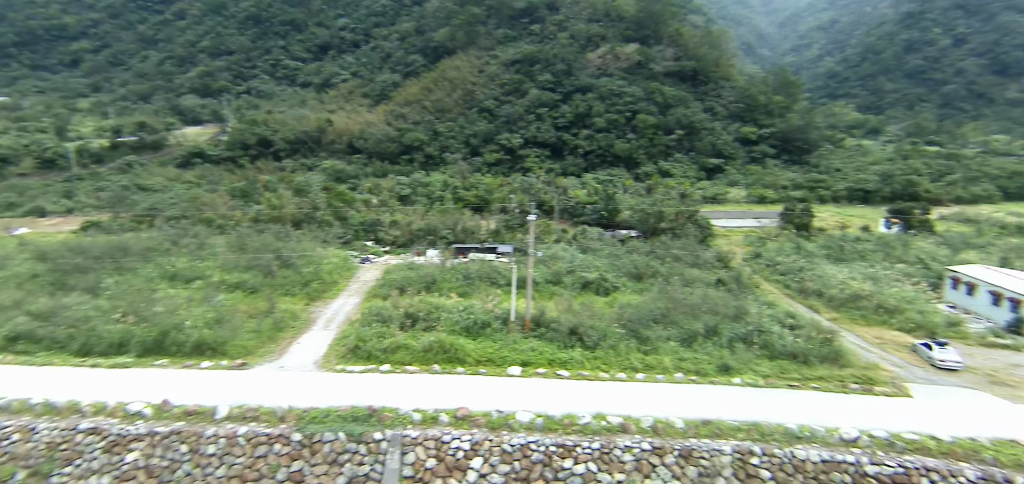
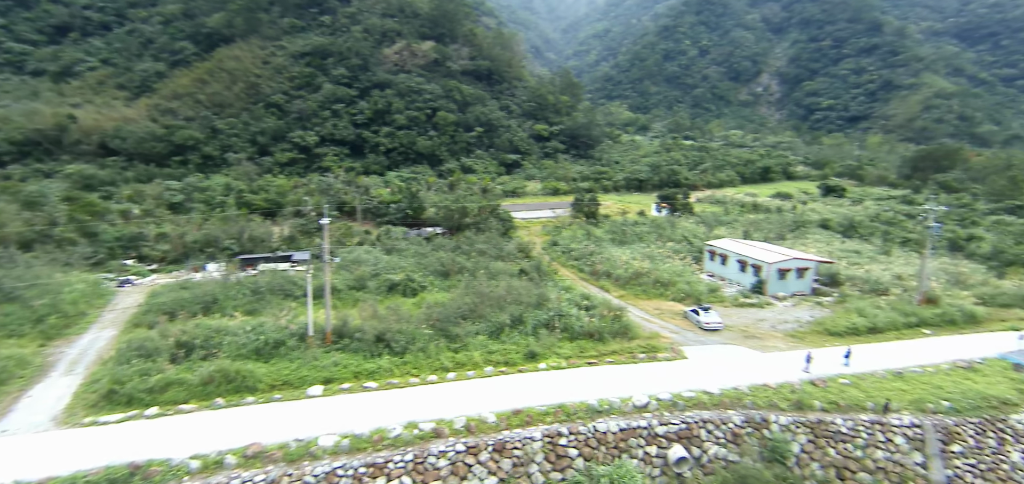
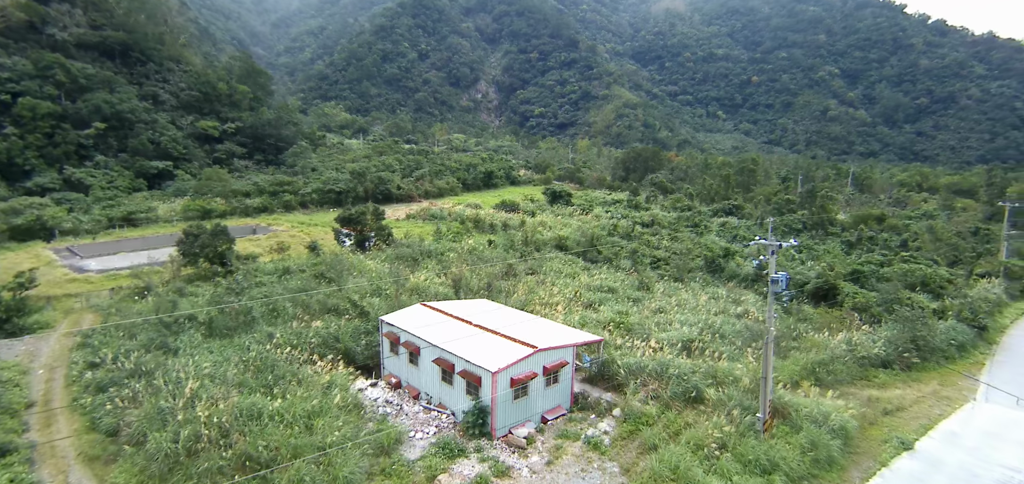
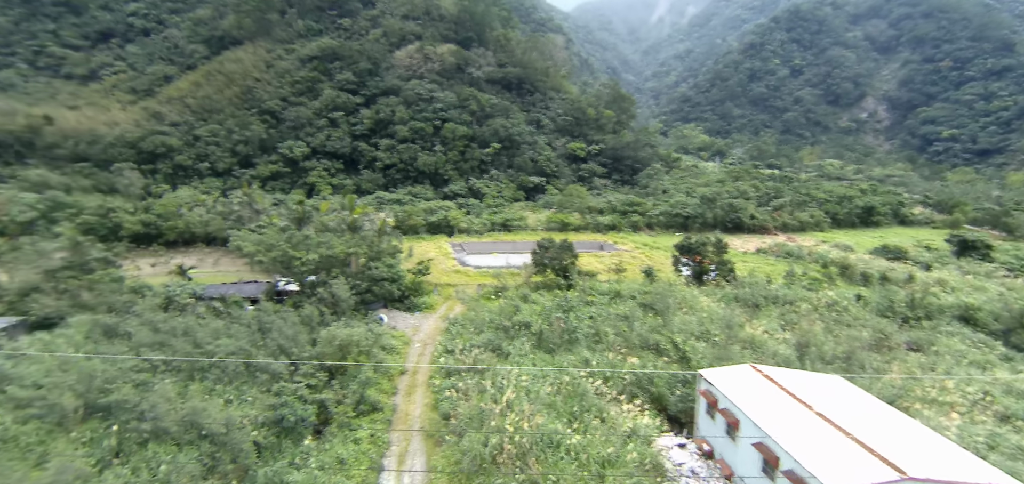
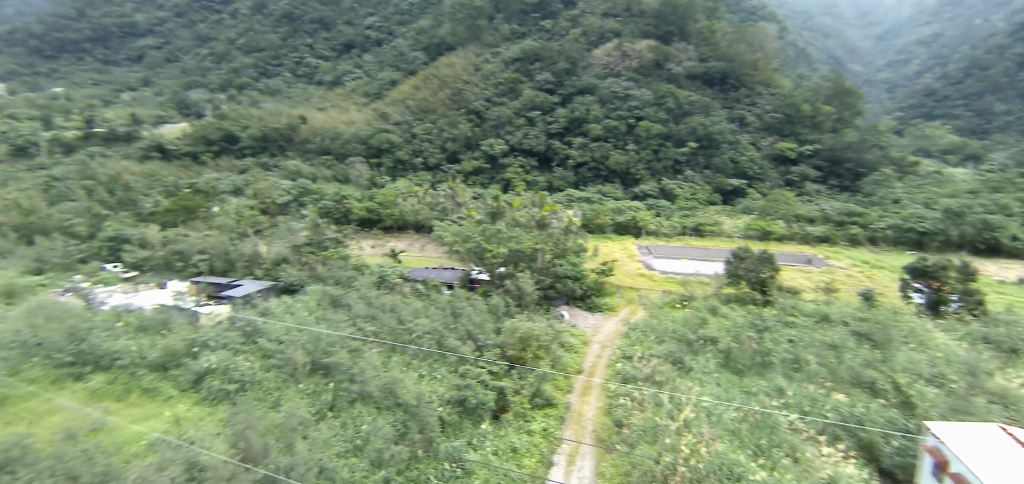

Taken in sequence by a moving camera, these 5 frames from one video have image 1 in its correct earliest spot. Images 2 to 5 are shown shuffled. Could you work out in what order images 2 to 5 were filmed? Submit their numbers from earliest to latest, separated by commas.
2, 3, 4, 5
